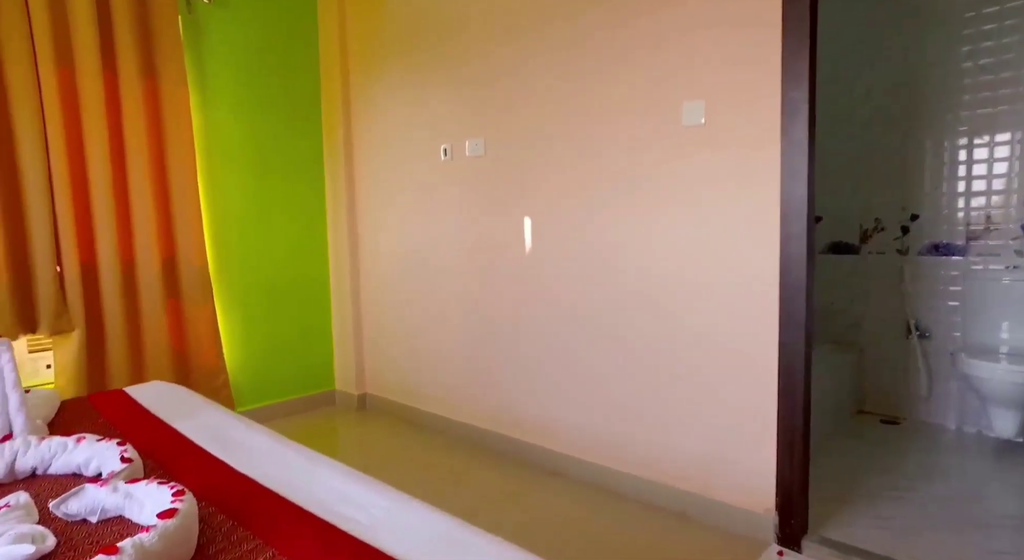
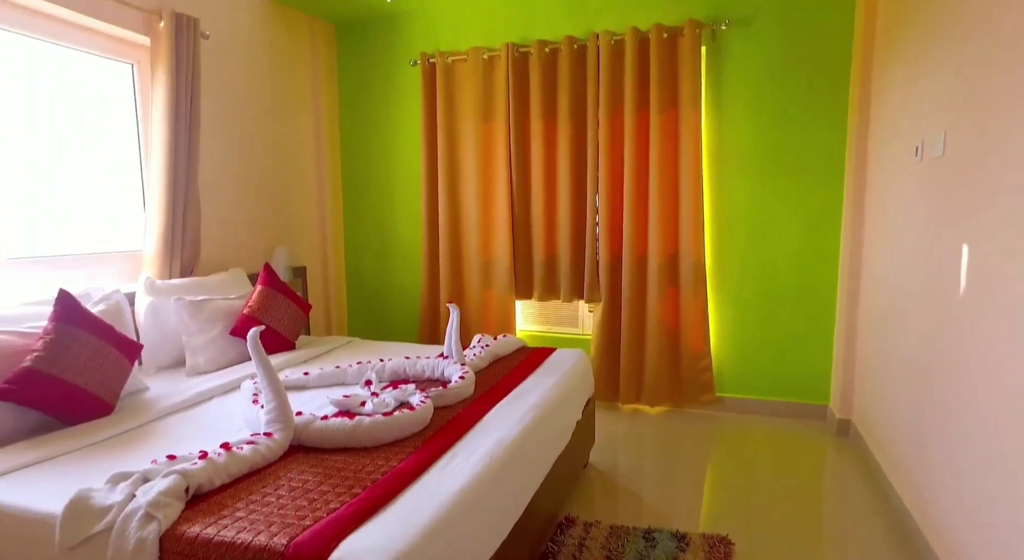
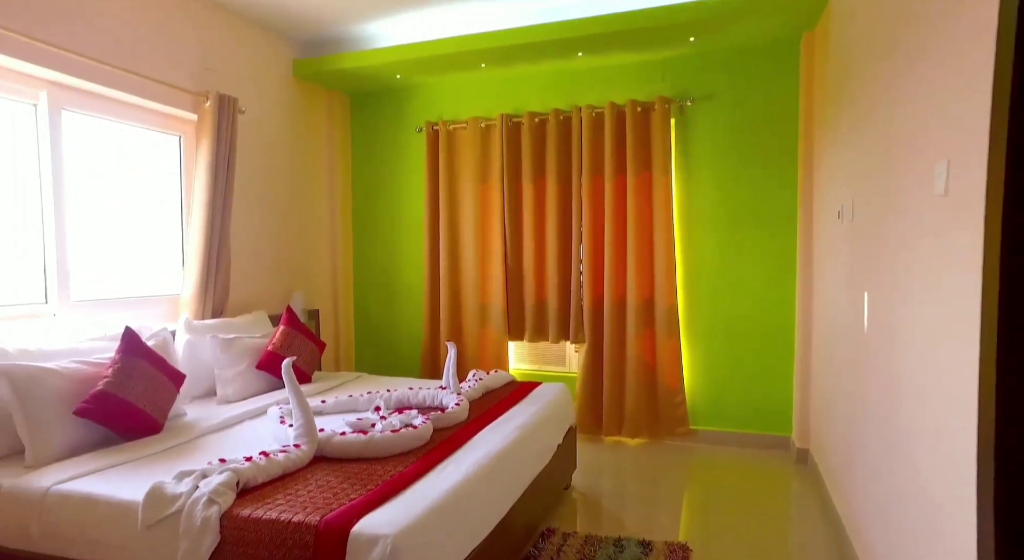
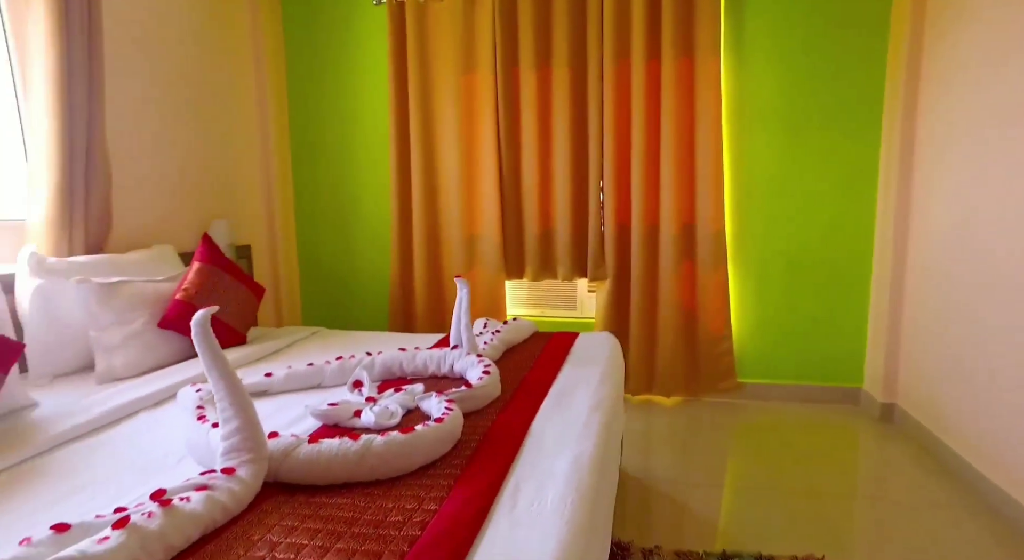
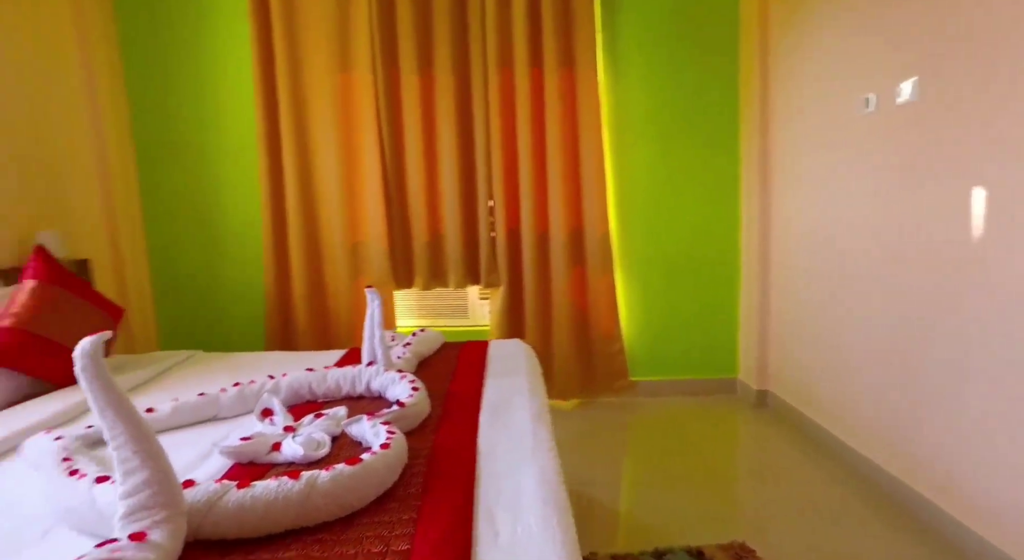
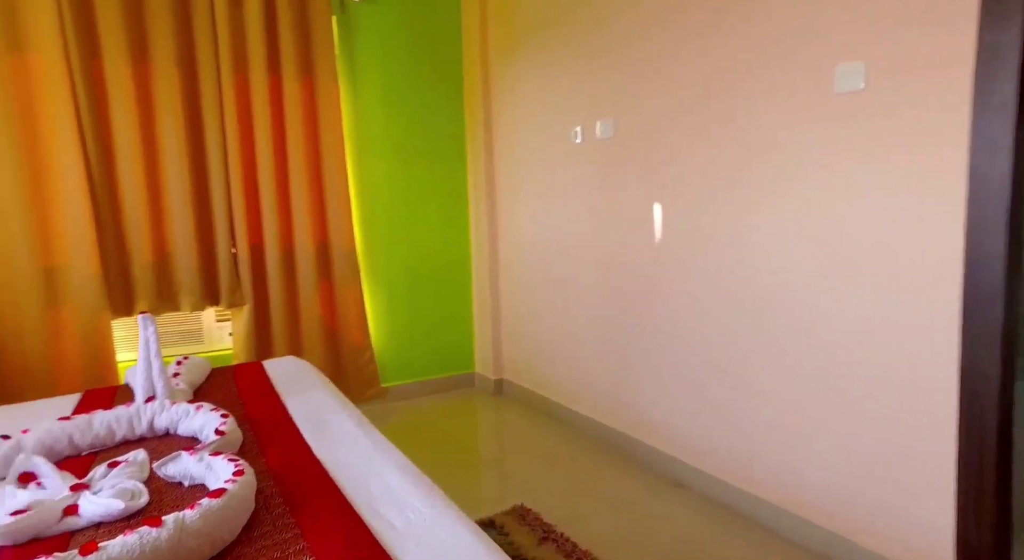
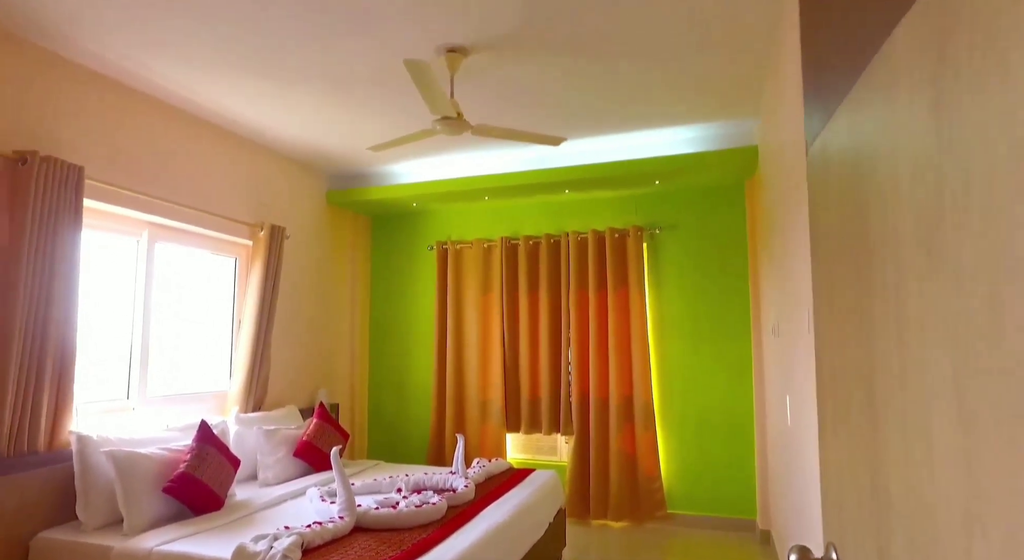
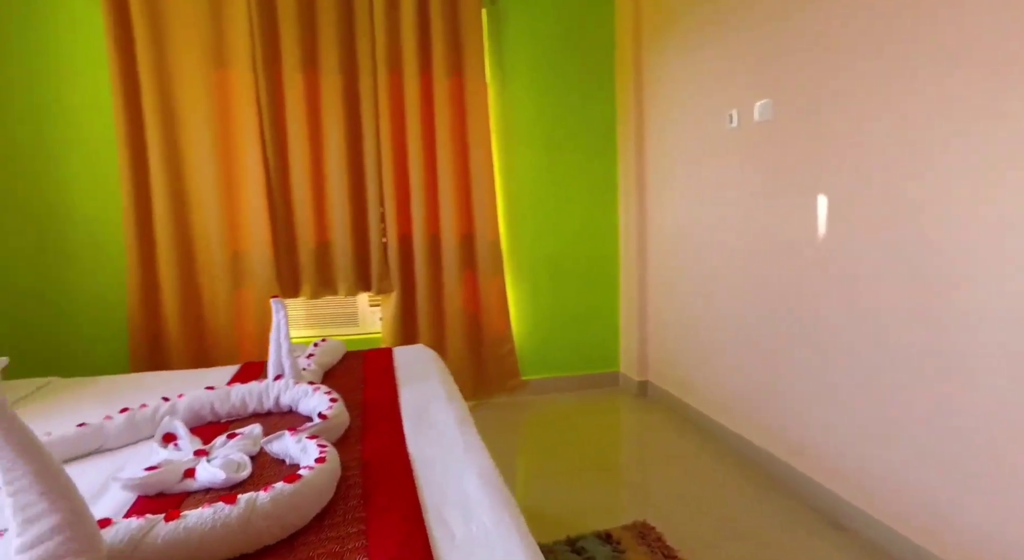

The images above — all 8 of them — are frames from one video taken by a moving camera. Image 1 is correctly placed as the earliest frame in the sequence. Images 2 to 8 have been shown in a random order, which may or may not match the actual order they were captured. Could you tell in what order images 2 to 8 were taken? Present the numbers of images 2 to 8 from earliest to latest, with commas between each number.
6, 8, 5, 4, 2, 3, 7
